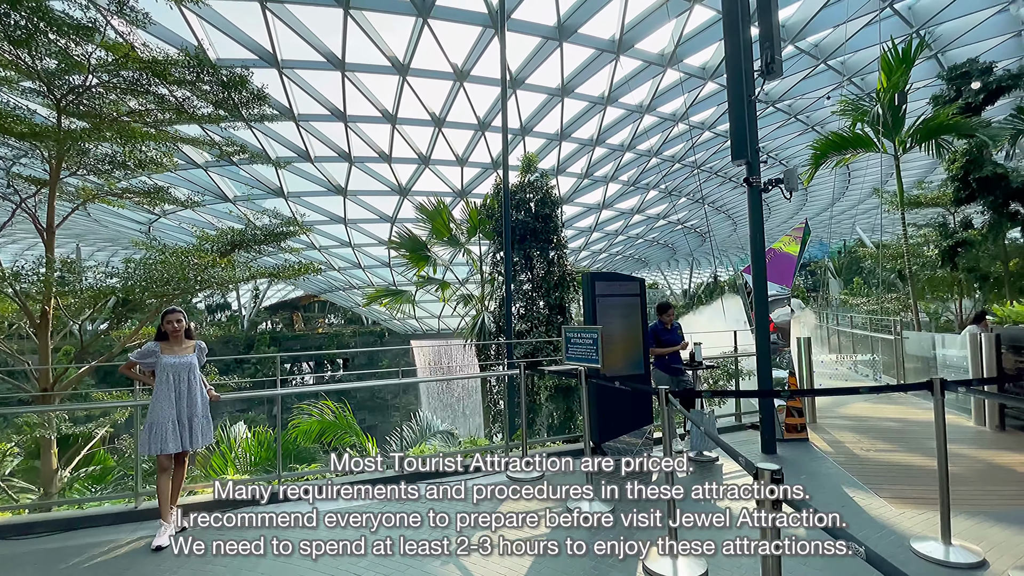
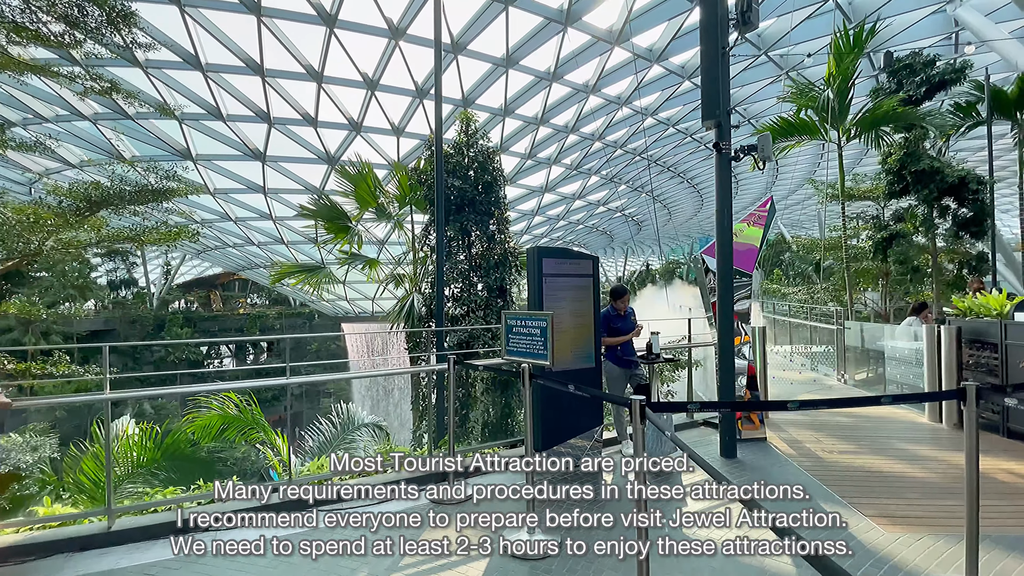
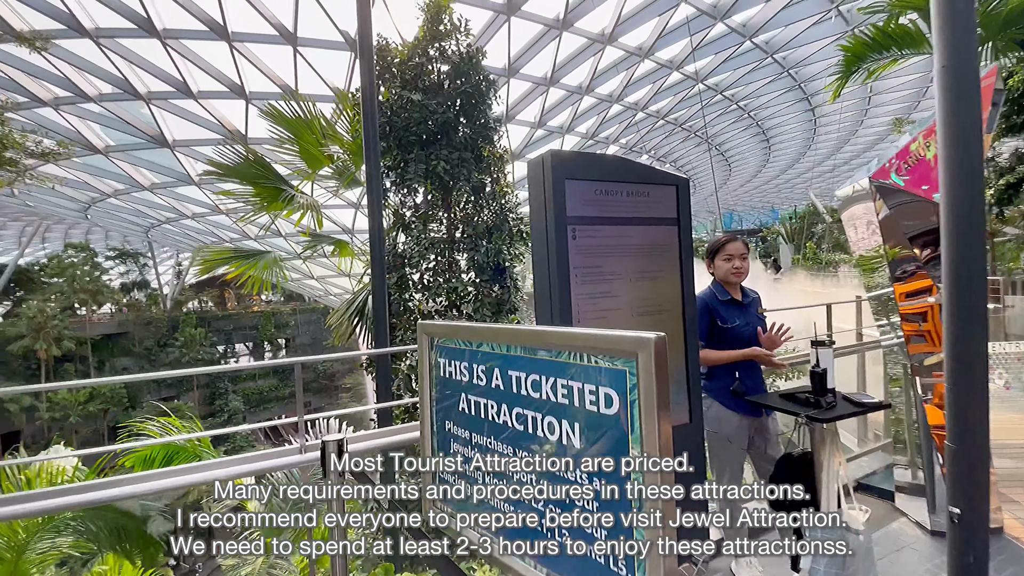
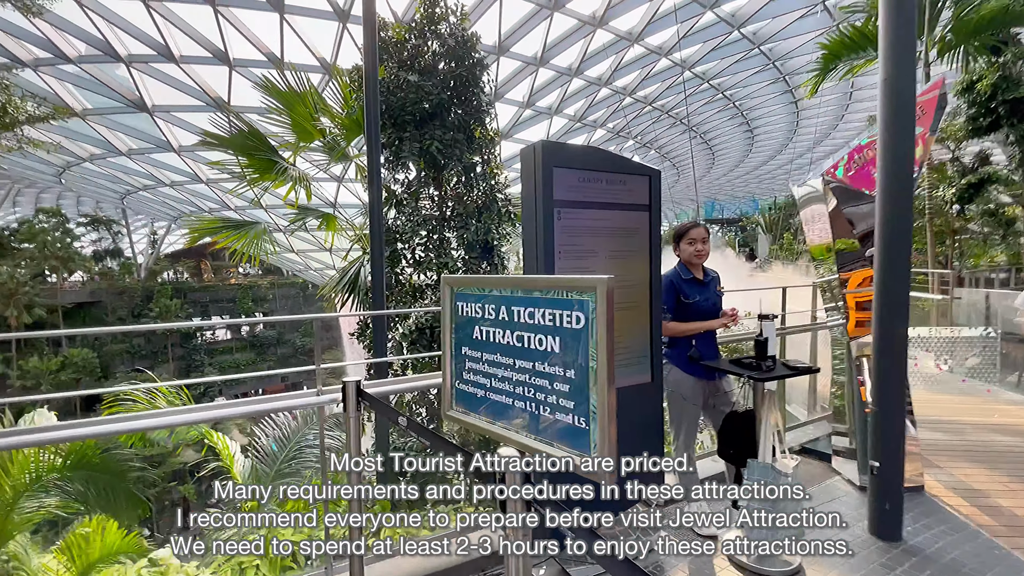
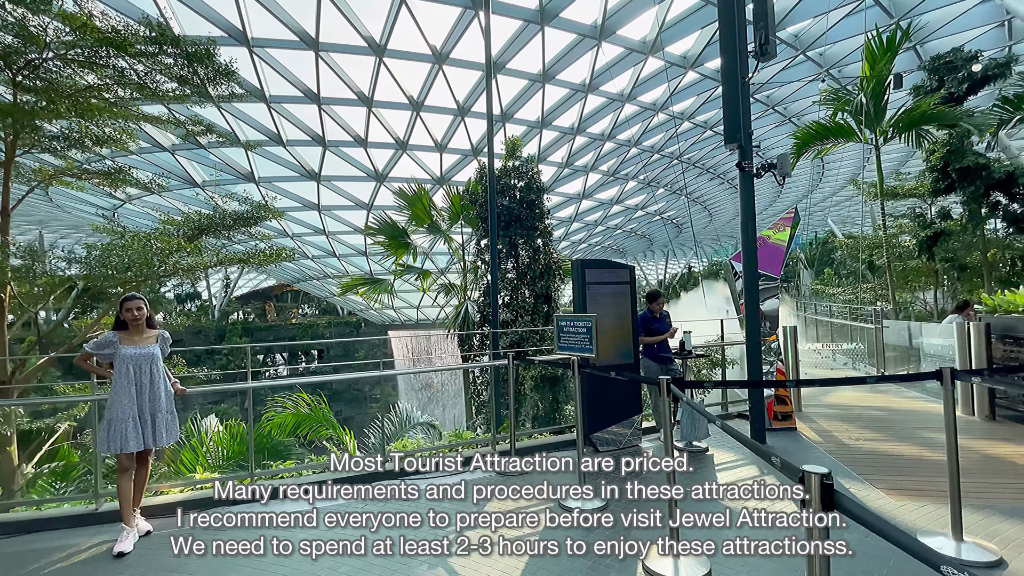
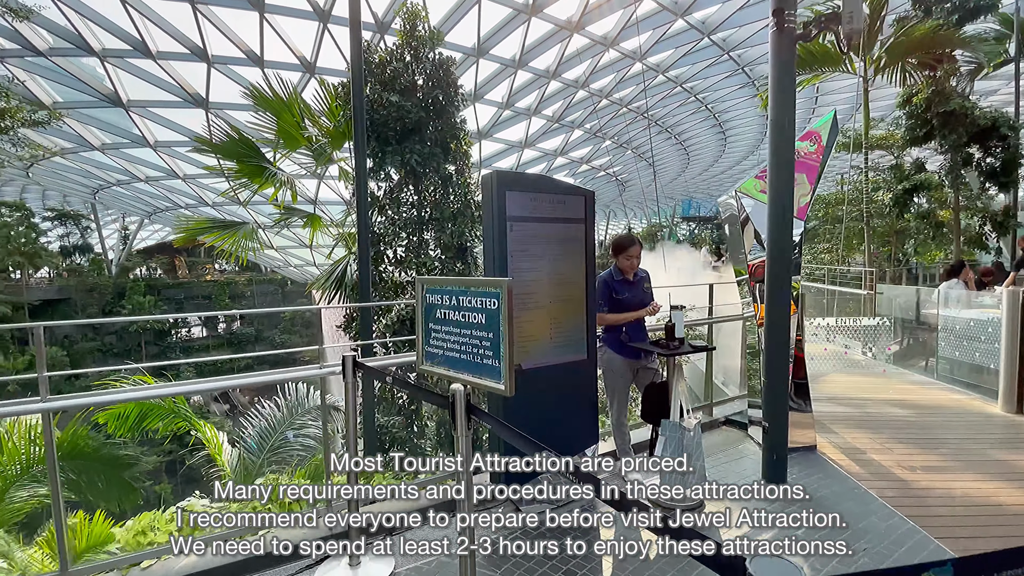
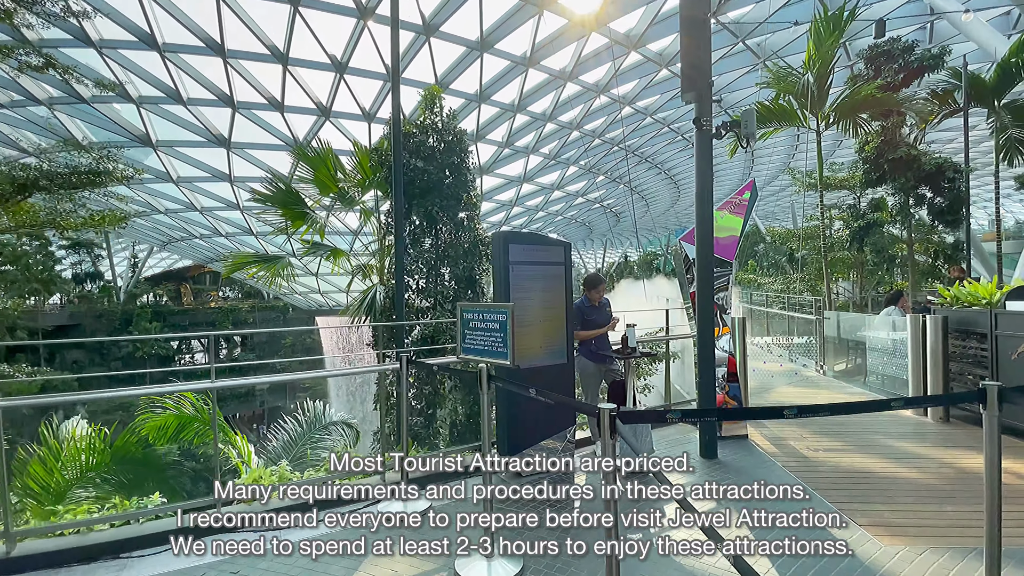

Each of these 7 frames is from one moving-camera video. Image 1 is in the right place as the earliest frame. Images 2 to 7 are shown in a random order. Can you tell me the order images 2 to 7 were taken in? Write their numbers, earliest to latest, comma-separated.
5, 2, 7, 6, 4, 3
